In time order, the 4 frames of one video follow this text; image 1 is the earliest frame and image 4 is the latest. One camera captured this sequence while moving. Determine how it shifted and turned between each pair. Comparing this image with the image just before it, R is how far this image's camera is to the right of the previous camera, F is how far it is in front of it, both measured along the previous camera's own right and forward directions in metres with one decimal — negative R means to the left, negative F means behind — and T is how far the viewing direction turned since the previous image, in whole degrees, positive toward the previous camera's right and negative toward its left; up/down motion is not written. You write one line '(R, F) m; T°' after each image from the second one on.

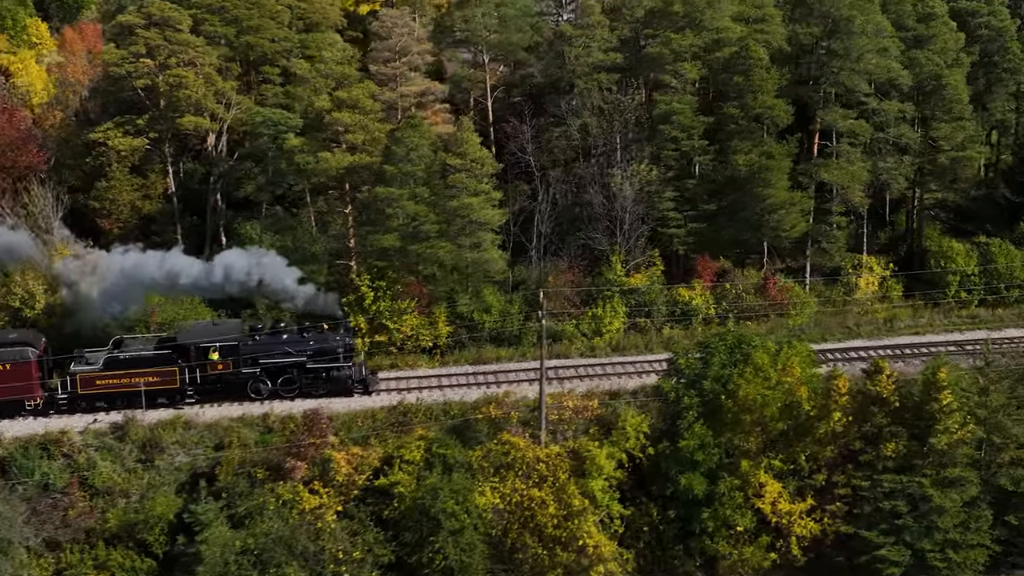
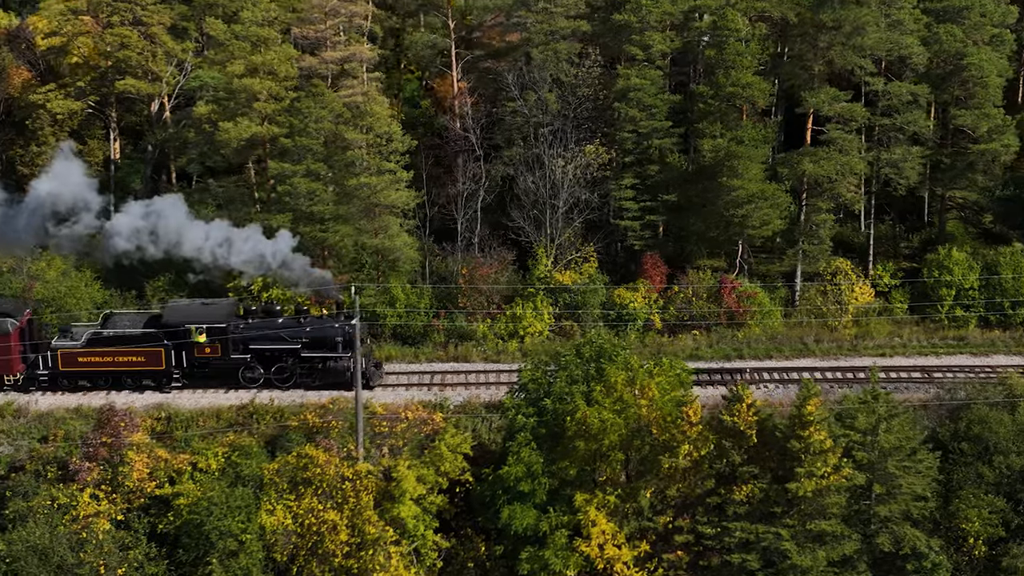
(+6.3, +4.0) m; -10°
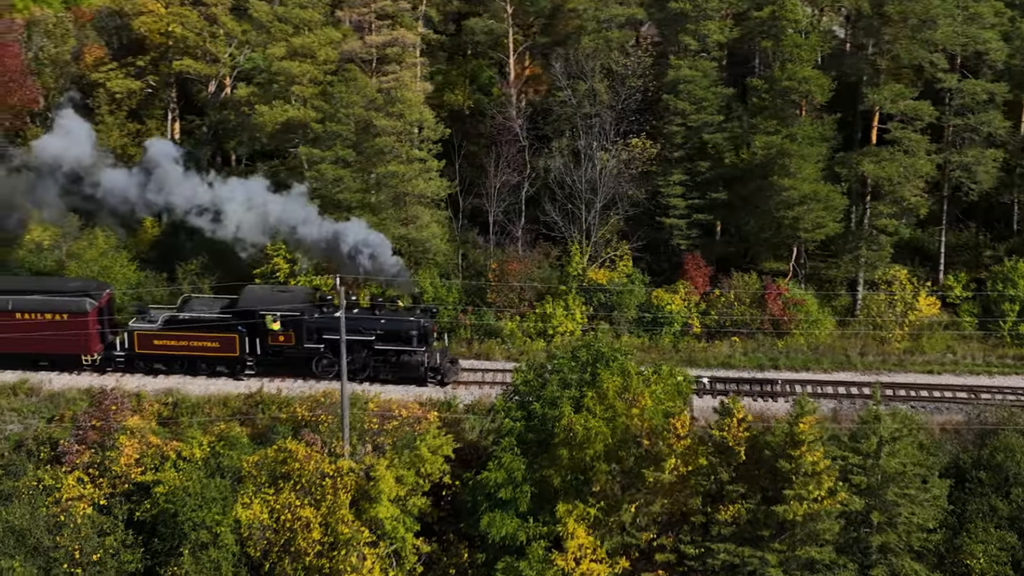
(+2.4, +1.2) m; -6°
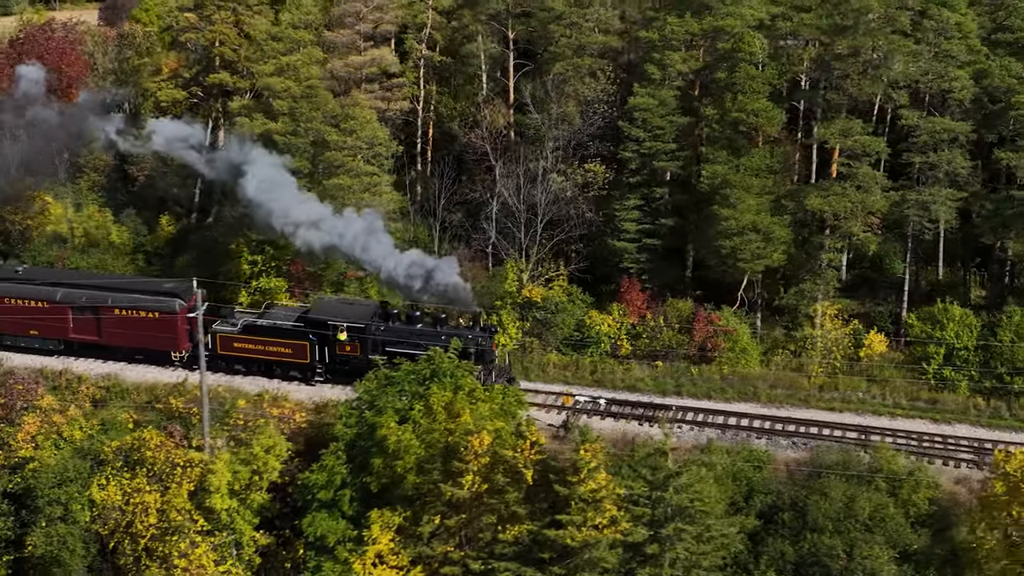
(+6.2, -0.4) m; -11°
